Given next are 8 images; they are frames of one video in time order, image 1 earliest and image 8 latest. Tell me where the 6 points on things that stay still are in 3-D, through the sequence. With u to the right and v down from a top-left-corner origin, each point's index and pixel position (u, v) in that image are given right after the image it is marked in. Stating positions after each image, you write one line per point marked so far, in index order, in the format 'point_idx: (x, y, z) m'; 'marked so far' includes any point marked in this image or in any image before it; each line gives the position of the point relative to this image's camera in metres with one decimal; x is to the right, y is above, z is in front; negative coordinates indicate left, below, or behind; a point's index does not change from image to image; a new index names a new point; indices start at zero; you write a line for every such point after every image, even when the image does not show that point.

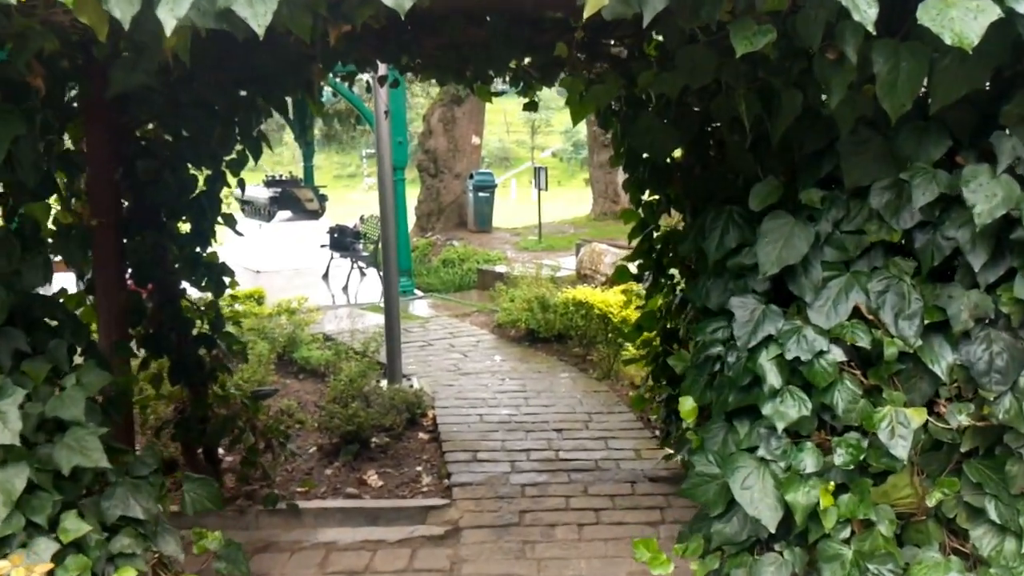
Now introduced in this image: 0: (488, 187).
0: (-0.3, +1.4, +13.7) m
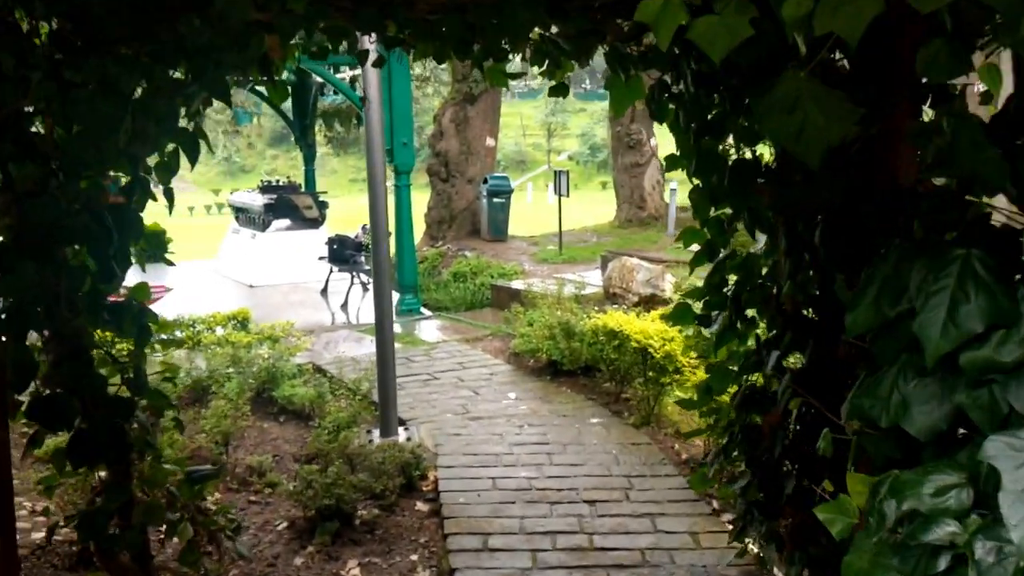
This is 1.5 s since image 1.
0: (-0.1, +1.2, +12.6) m
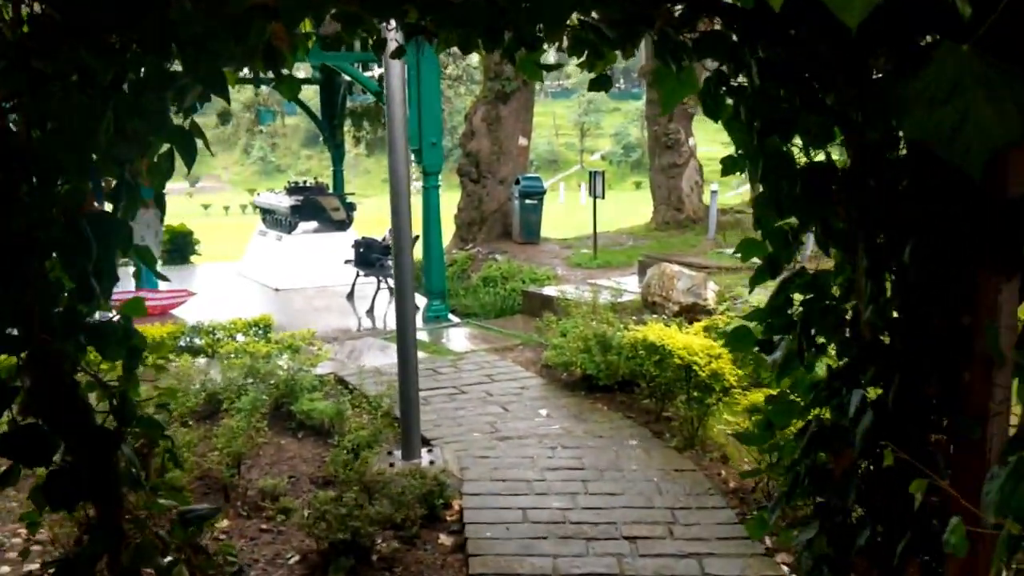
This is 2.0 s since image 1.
0: (+0.3, +1.1, +12.2) m
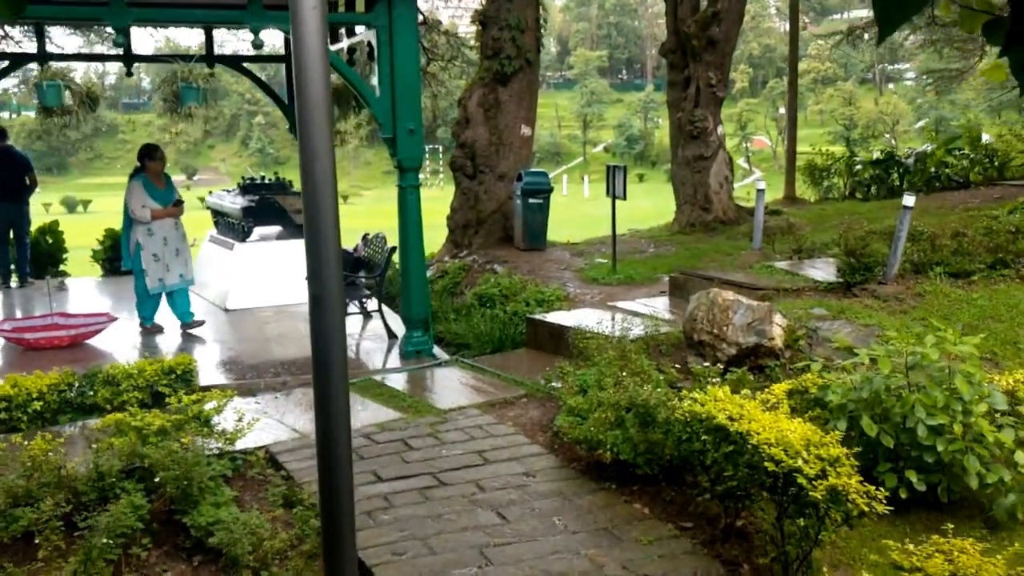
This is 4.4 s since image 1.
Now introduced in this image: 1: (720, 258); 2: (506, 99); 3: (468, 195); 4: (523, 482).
0: (+0.3, +1.0, +10.4) m
1: (+1.8, +0.2, +8.8) m
2: (-0.1, +2.0, +10.8) m
3: (-0.5, +1.0, +10.9) m
4: (0.0, -0.8, +4.3) m
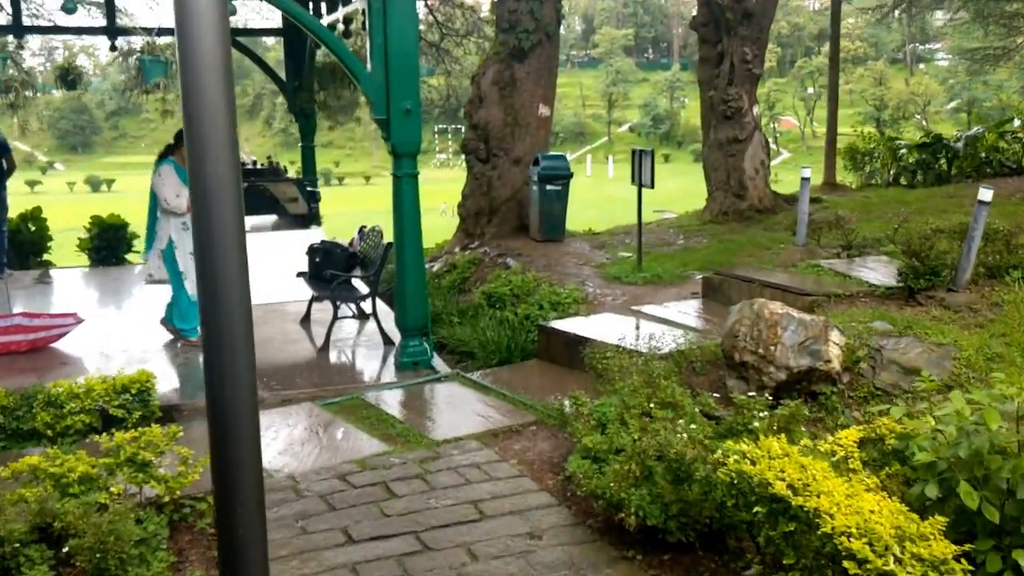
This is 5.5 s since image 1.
0: (+0.4, +1.0, +9.5) m
1: (+1.9, +0.3, +7.9) m
2: (+0.1, +2.0, +9.9) m
3: (-0.3, +1.1, +10.1) m
4: (0.0, -0.9, +3.5) m
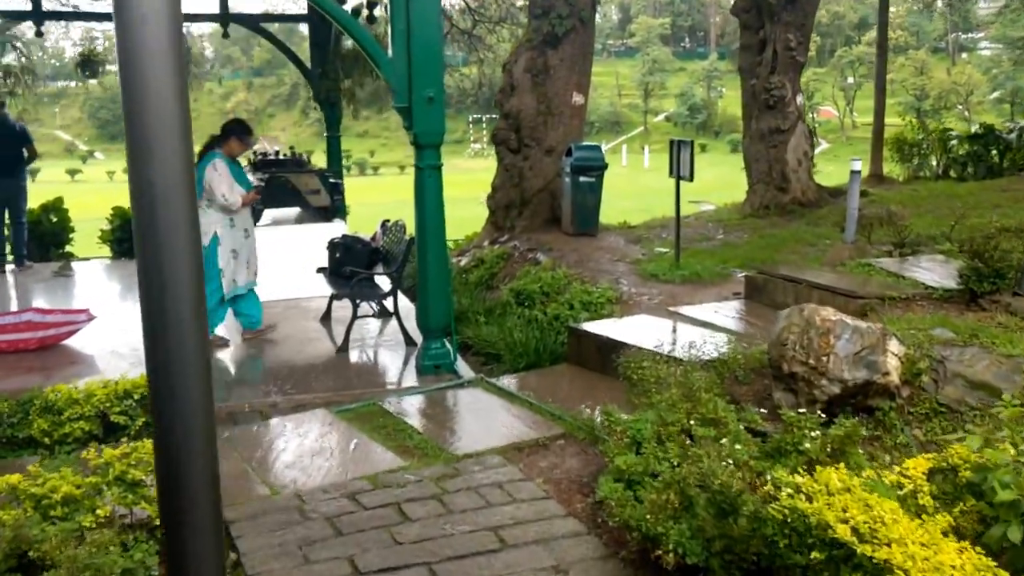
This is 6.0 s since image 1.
0: (+0.7, +1.1, +9.1) m
1: (+2.1, +0.3, +7.5) m
2: (+0.4, +2.1, +9.5) m
3: (0.0, +1.1, +9.7) m
4: (+0.1, -0.9, +3.1) m
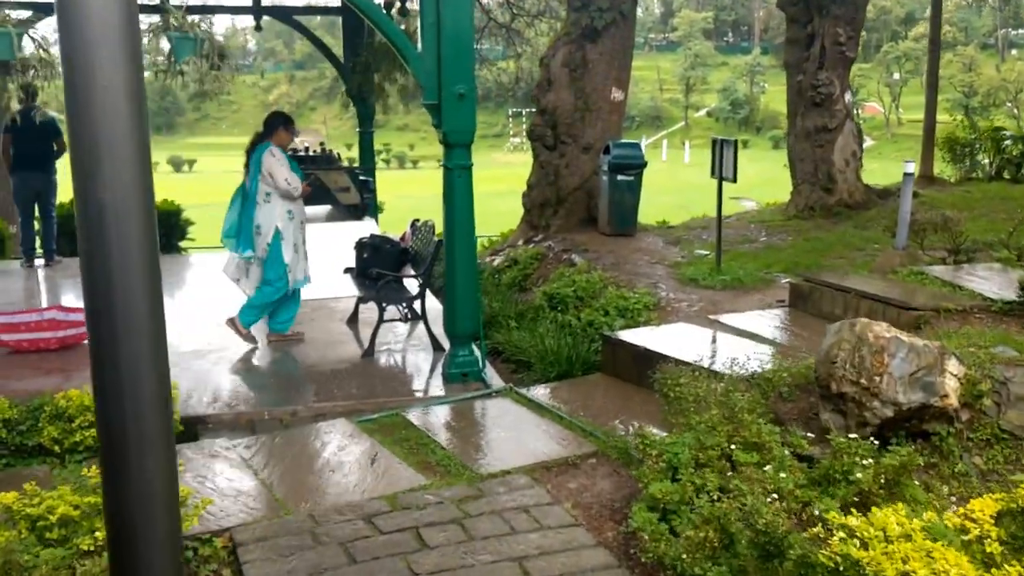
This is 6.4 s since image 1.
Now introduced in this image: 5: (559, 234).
0: (+1.0, +1.1, +8.8) m
1: (+2.3, +0.2, +7.1) m
2: (+0.8, +2.1, +9.3) m
3: (+0.3, +1.1, +9.5) m
4: (+0.2, -0.9, +2.9) m
5: (+0.4, +0.5, +9.3) m
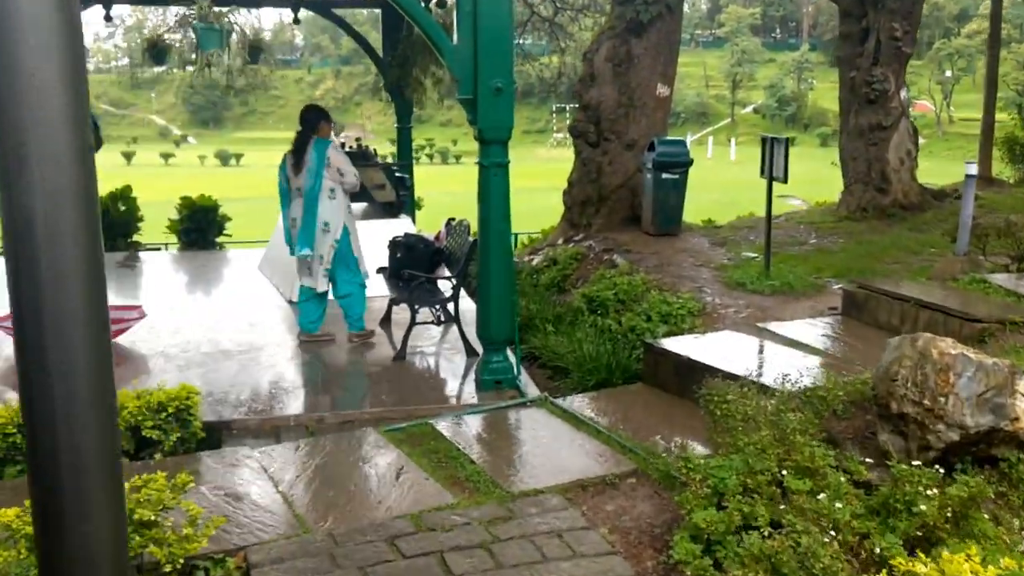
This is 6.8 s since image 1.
0: (+1.4, +1.0, +8.6) m
1: (+2.6, +0.2, +6.8) m
2: (+1.1, +2.0, +9.0) m
3: (+0.7, +1.1, +9.2) m
4: (+0.3, -1.0, +2.7) m
5: (+0.8, +0.5, +9.0) m
